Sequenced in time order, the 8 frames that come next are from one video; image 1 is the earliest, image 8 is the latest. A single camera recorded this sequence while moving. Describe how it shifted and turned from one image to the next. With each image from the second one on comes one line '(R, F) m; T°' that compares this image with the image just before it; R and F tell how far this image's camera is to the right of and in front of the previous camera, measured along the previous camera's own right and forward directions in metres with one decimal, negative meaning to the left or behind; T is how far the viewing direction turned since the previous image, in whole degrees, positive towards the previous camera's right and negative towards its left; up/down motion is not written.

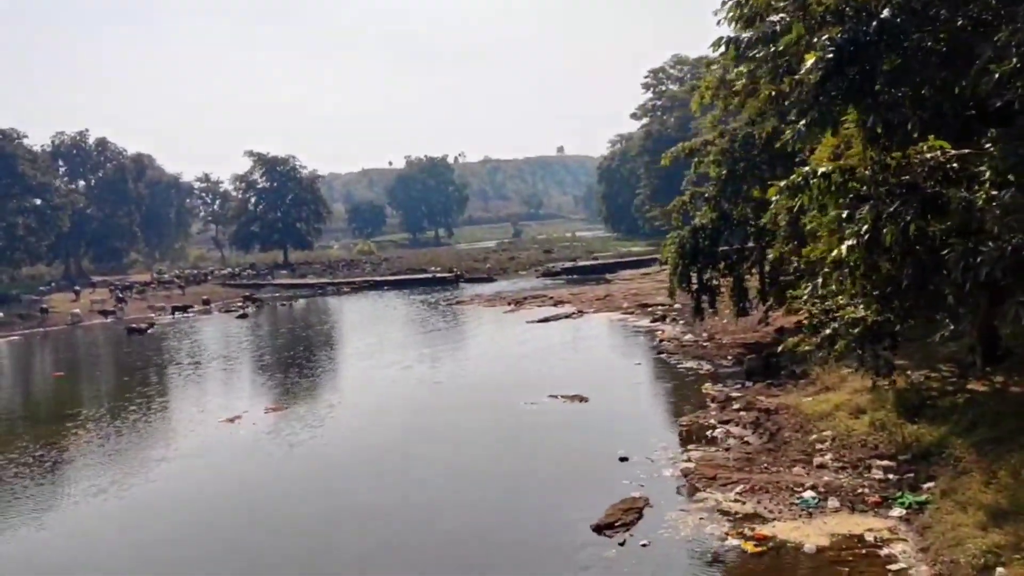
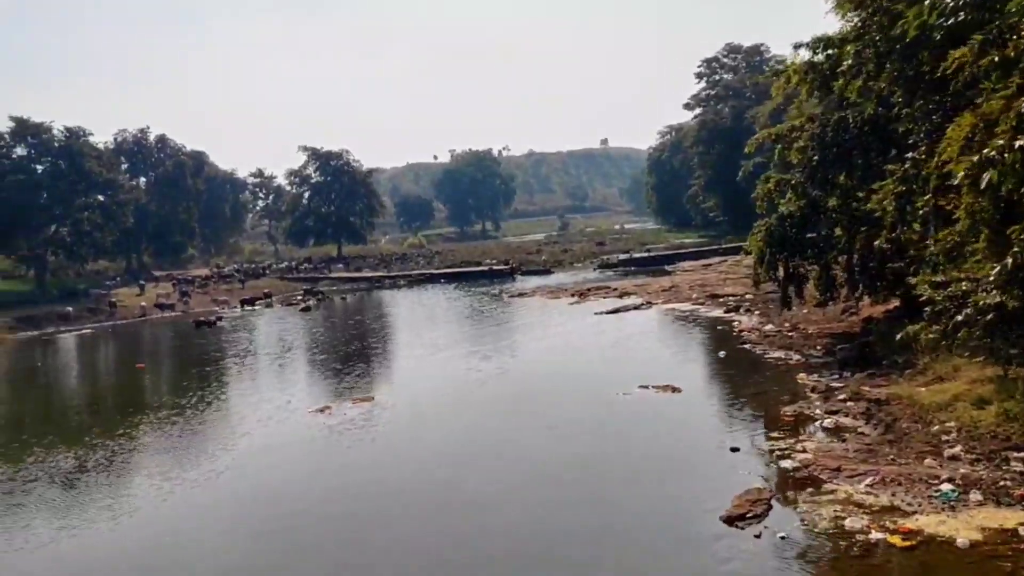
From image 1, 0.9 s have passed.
(-1.0, +0.2) m; -3°
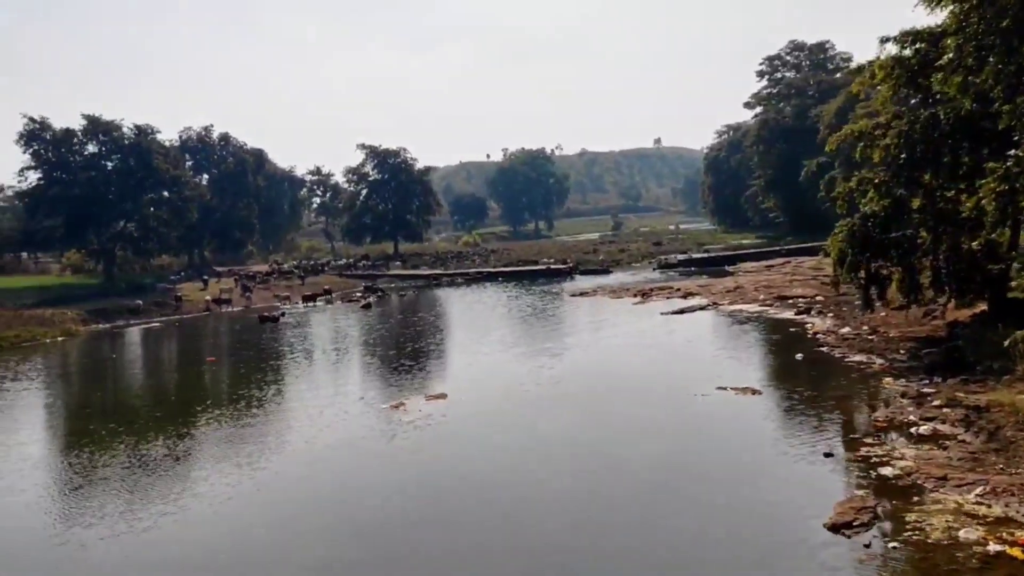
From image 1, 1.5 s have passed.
(-0.6, +0.2) m; -3°
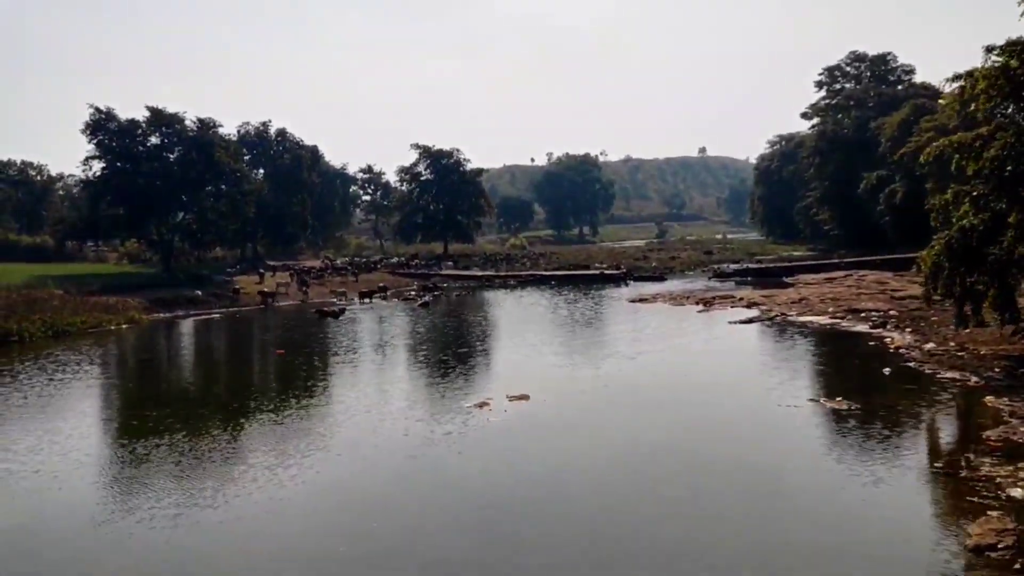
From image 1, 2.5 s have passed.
(-1.2, +0.1) m; -2°
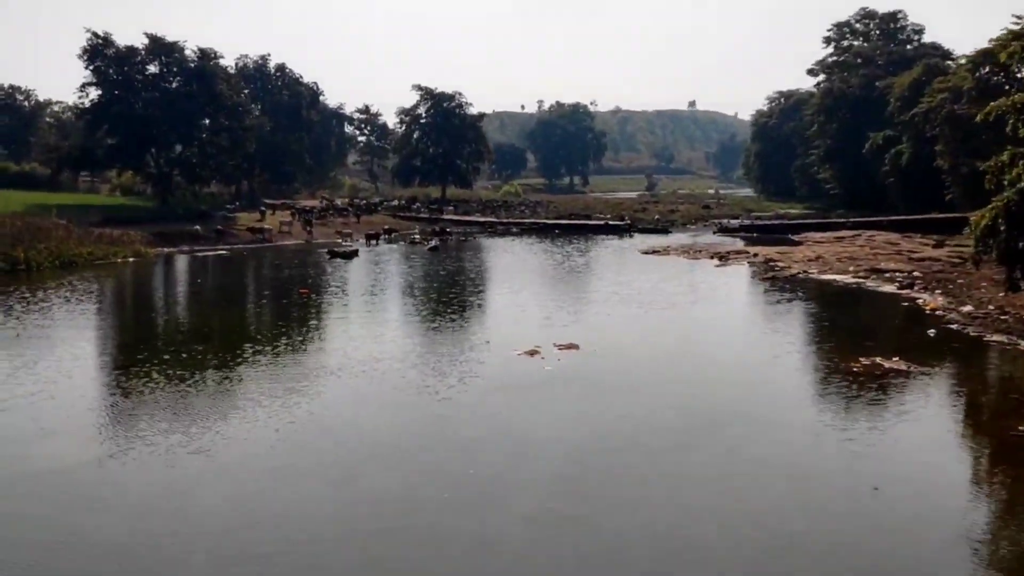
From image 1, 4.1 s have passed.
(-1.7, +0.3) m; +2°
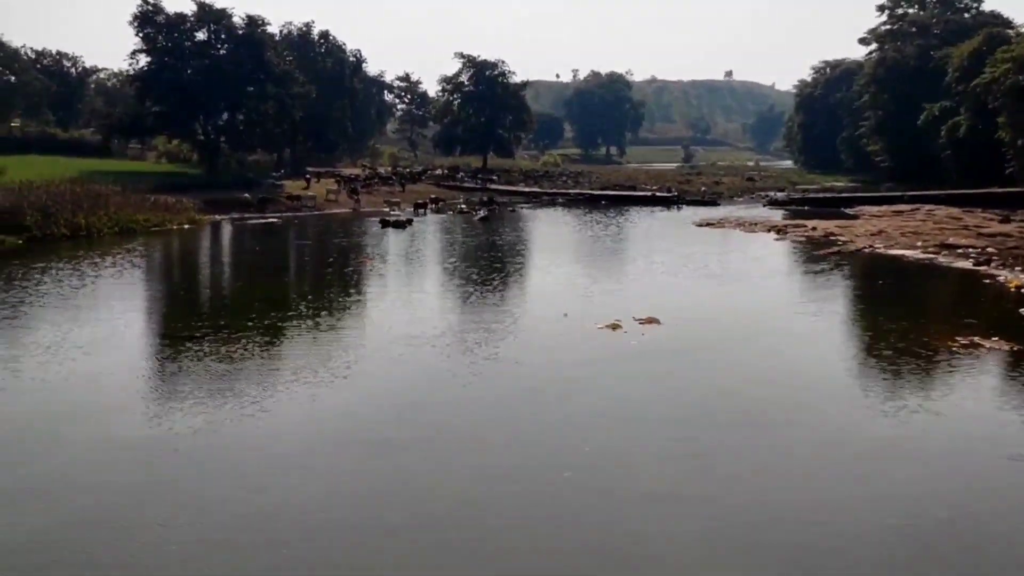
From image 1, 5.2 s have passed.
(-1.2, +0.3) m; -2°
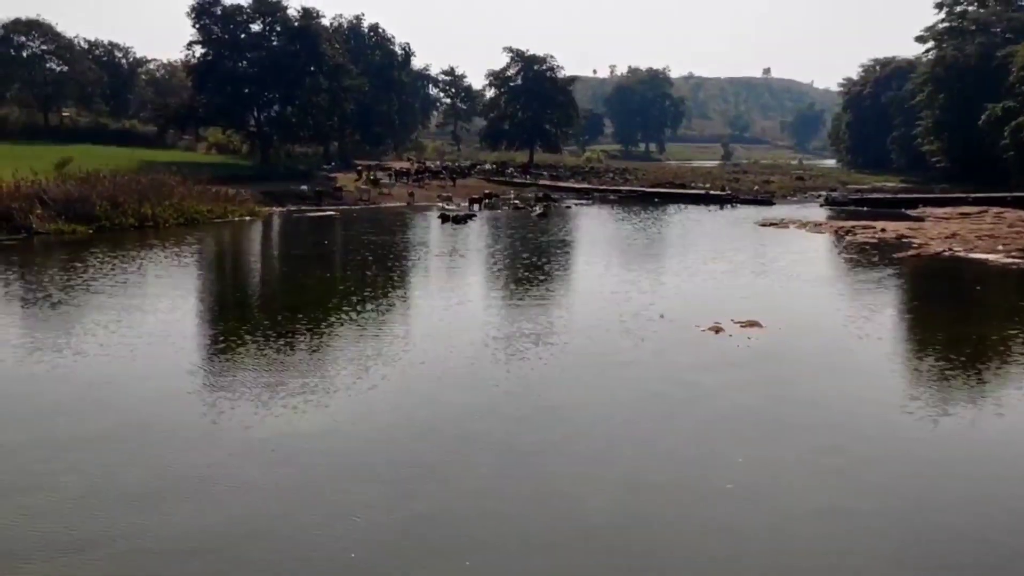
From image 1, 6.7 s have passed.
(-1.5, +0.4) m; -2°
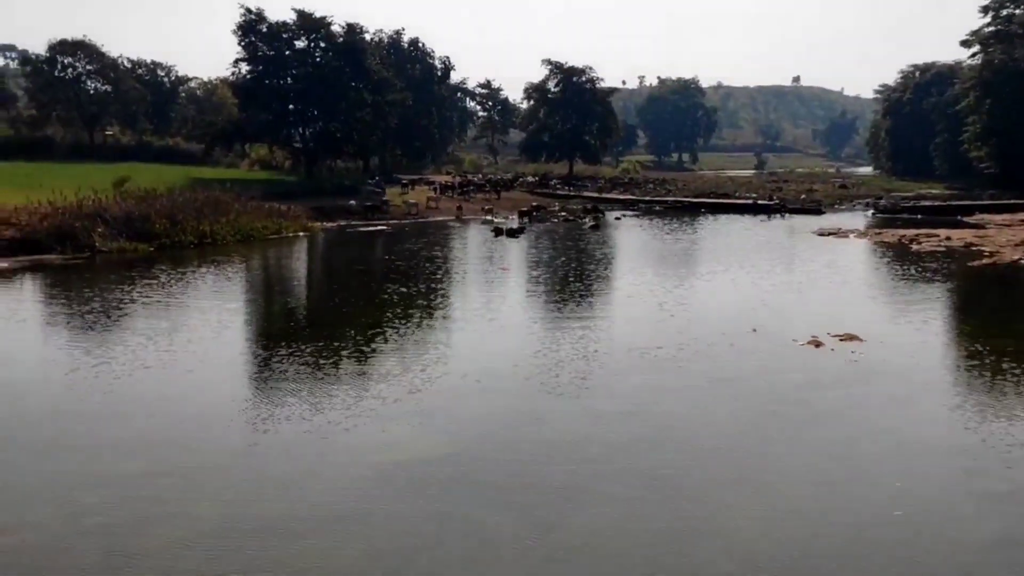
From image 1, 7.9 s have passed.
(-1.4, +0.4) m; -2°
